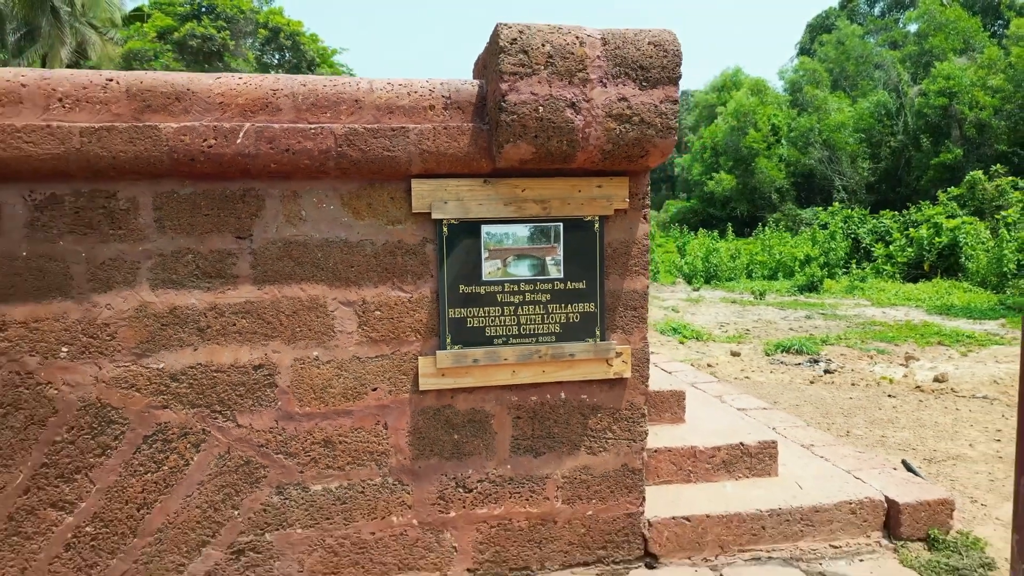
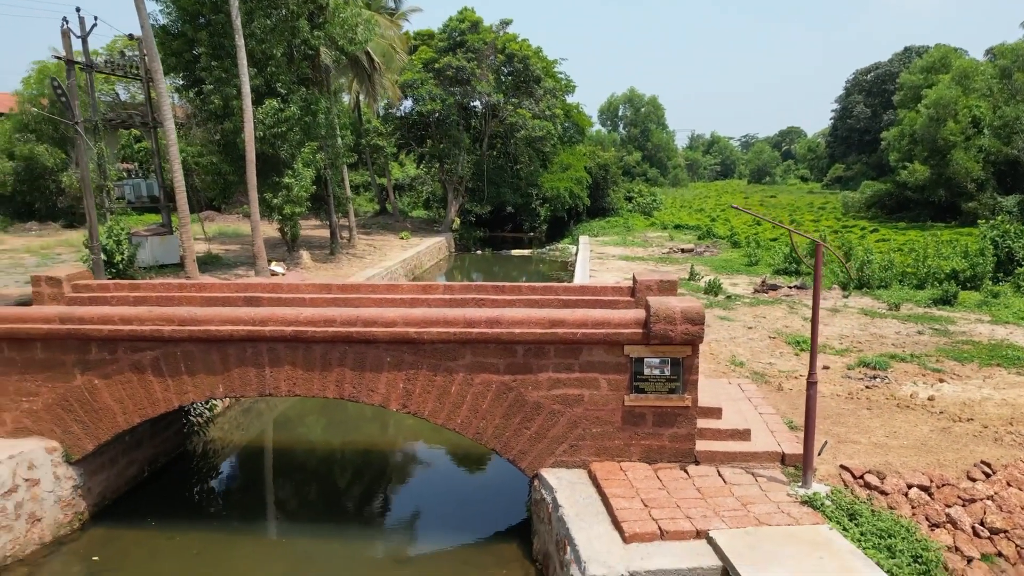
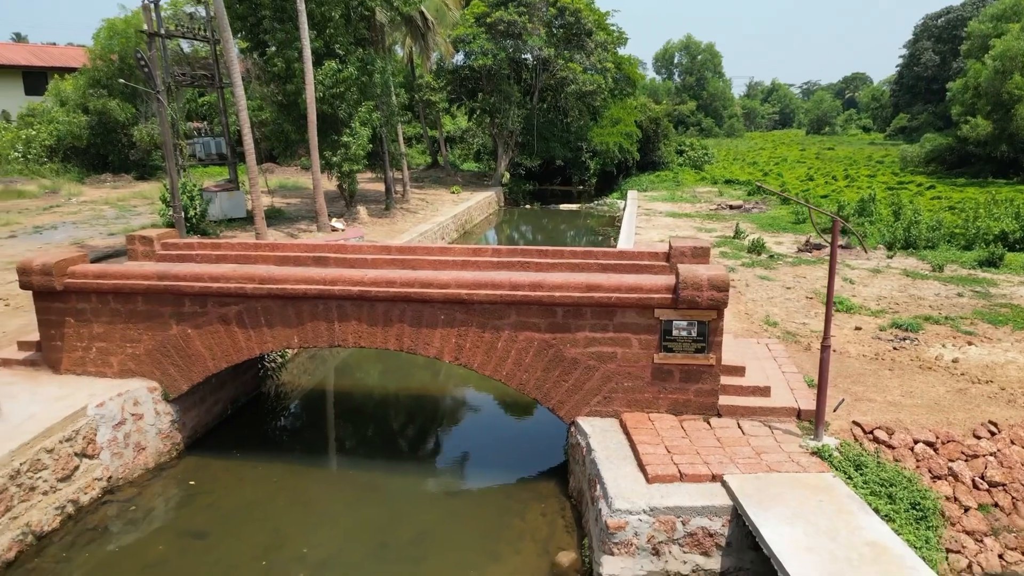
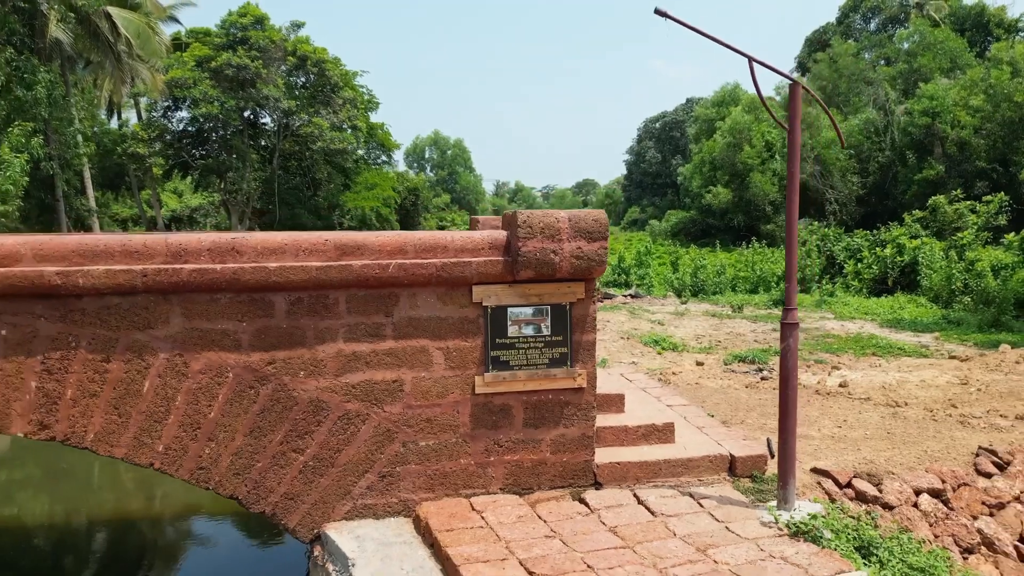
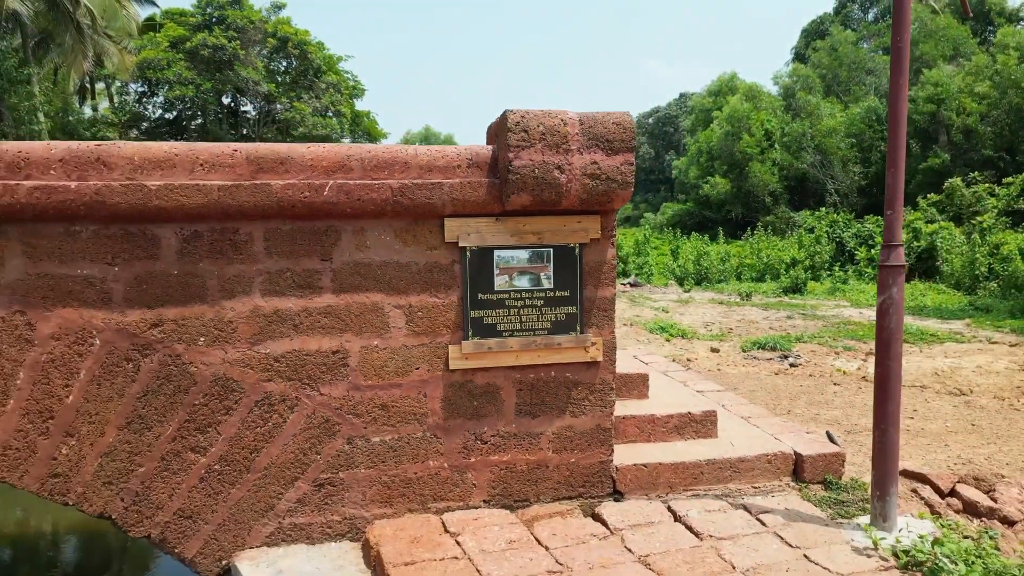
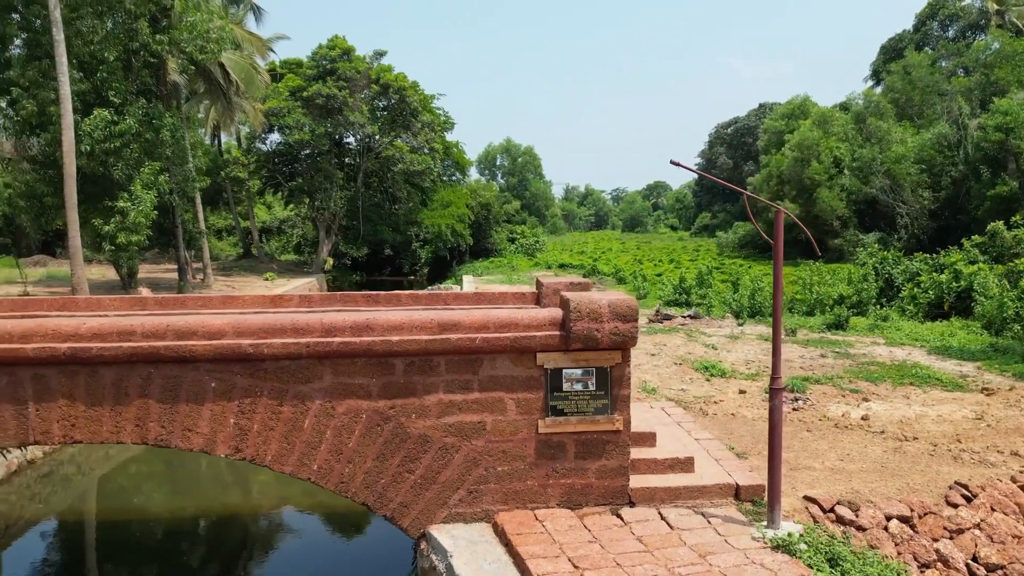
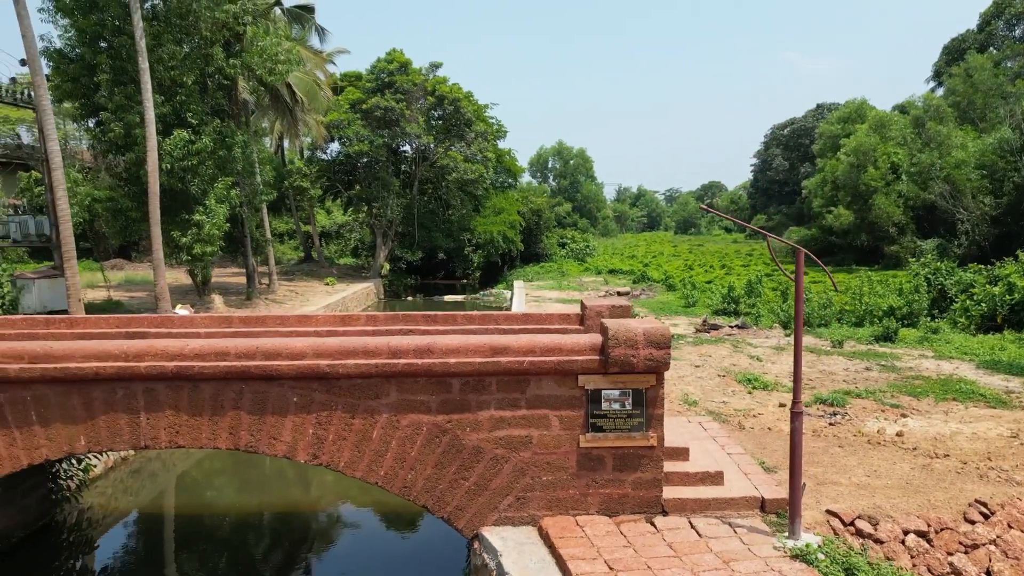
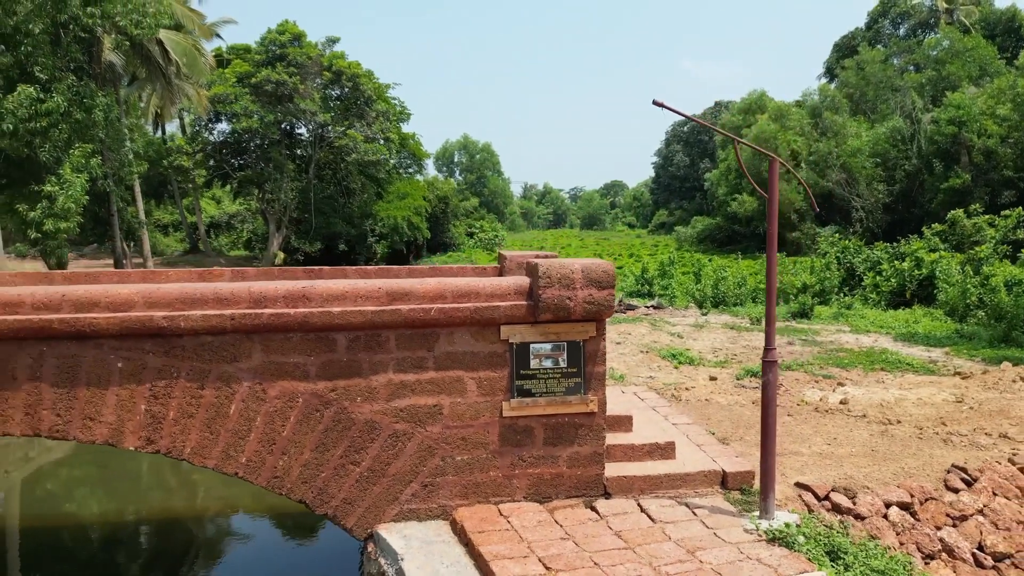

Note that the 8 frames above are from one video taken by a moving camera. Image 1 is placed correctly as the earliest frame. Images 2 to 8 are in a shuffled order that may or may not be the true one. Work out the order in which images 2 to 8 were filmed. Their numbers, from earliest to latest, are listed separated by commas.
5, 4, 8, 6, 7, 2, 3
